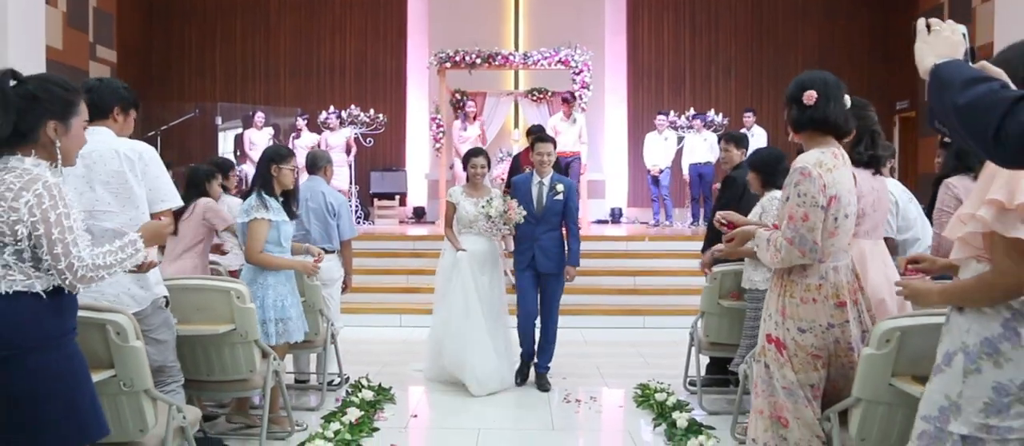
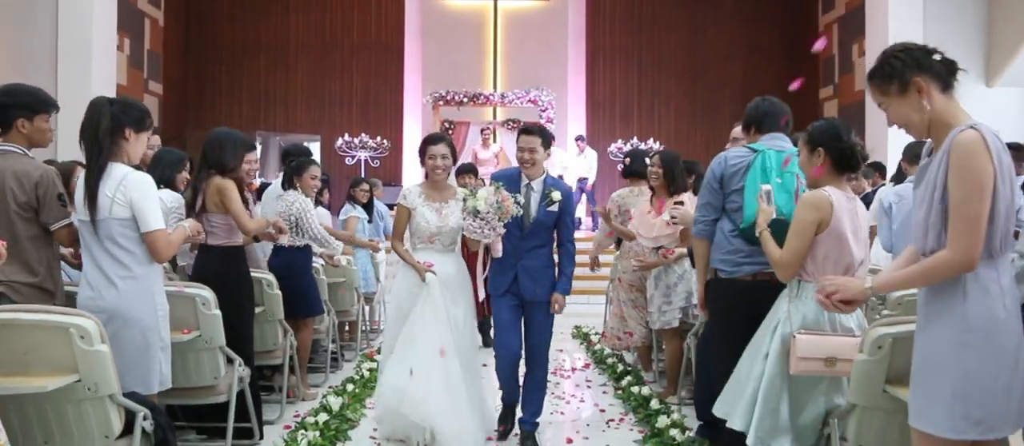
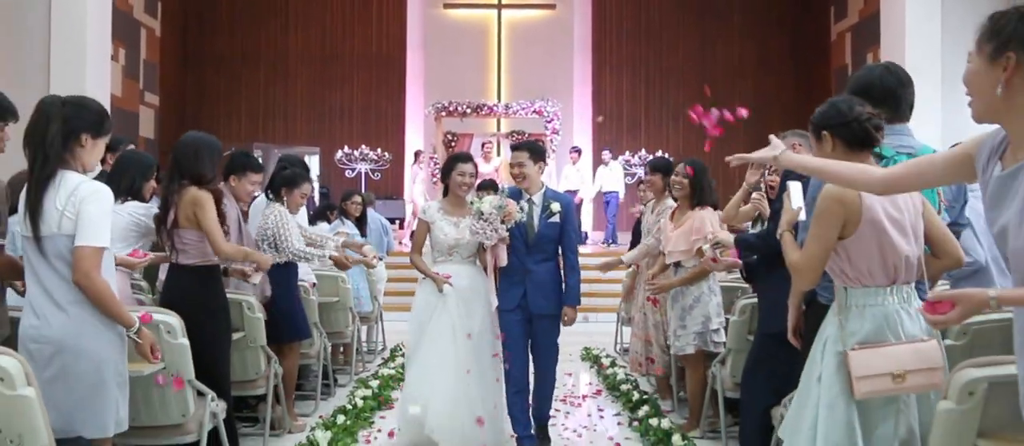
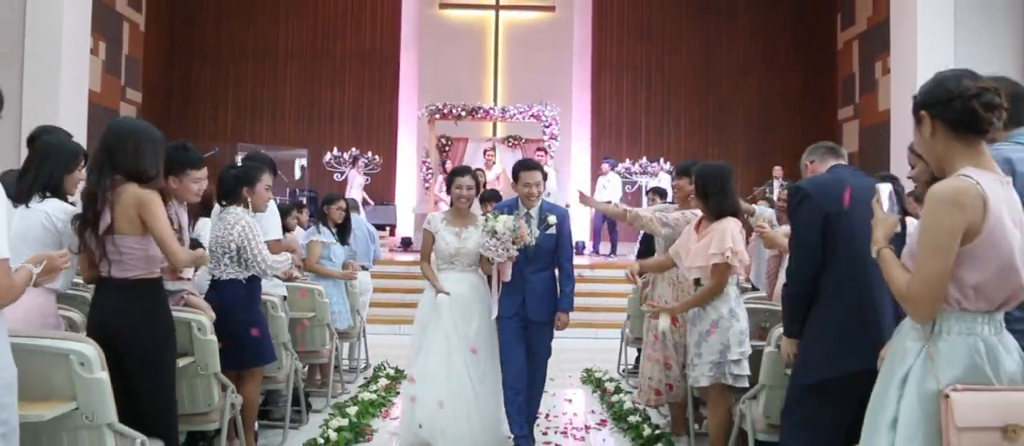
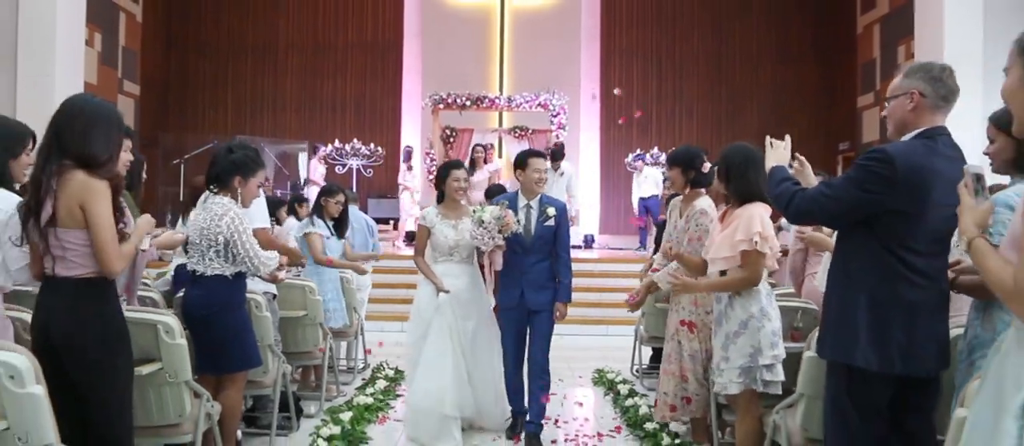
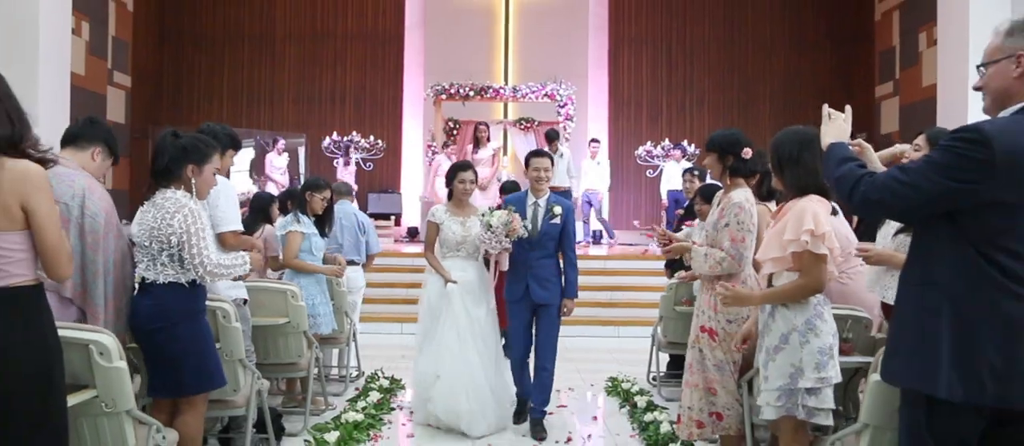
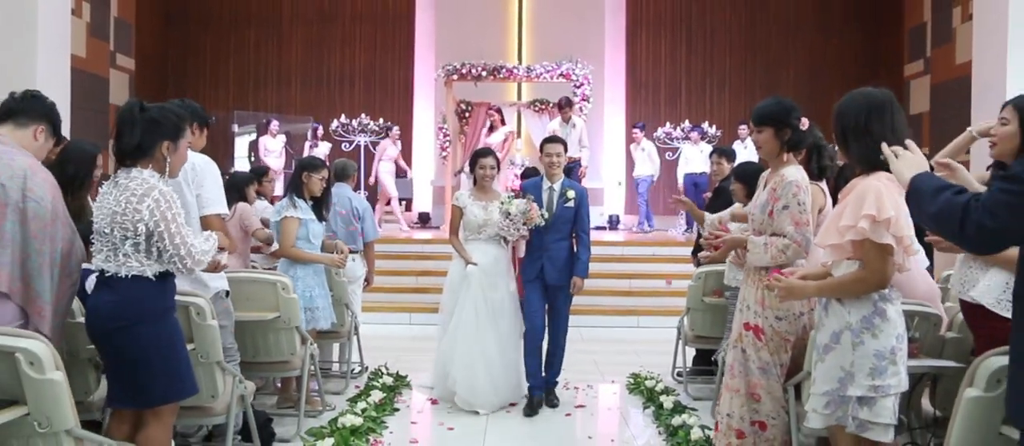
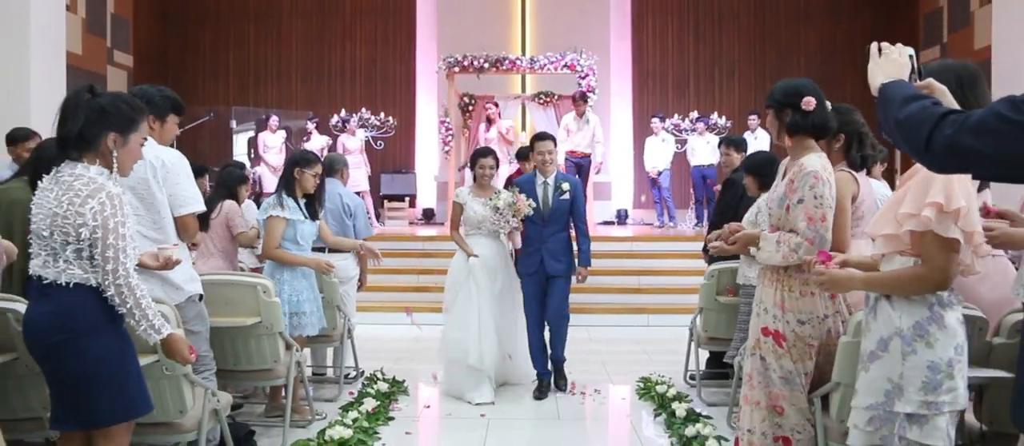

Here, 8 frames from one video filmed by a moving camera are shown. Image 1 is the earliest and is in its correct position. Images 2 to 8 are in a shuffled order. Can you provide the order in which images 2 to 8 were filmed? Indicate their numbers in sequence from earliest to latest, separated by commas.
8, 7, 6, 5, 4, 3, 2
